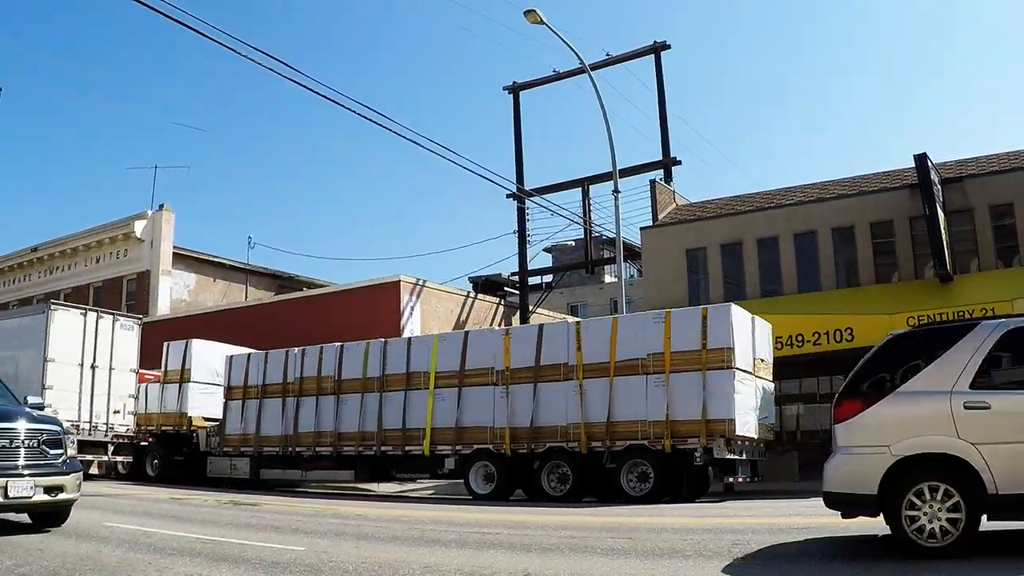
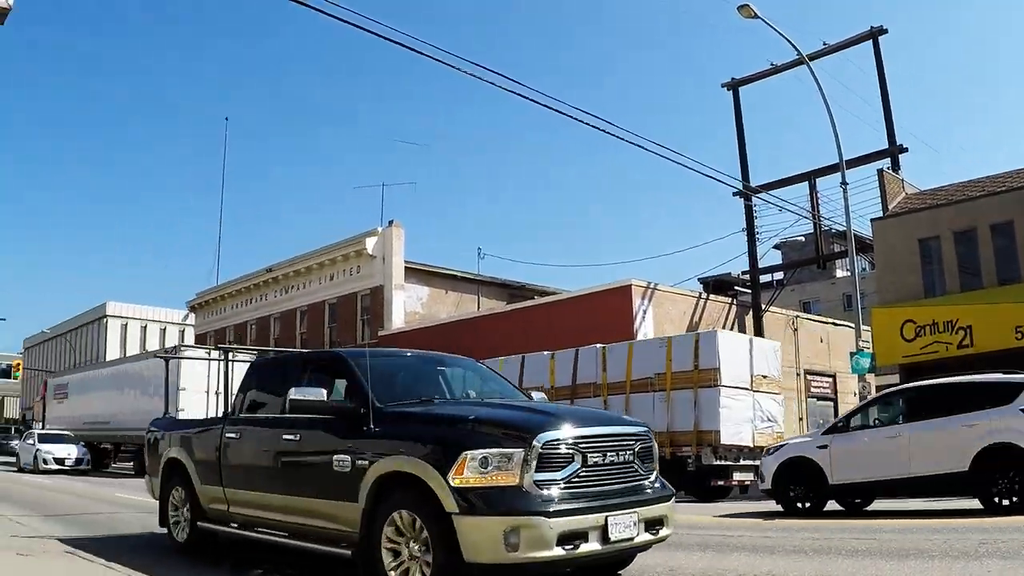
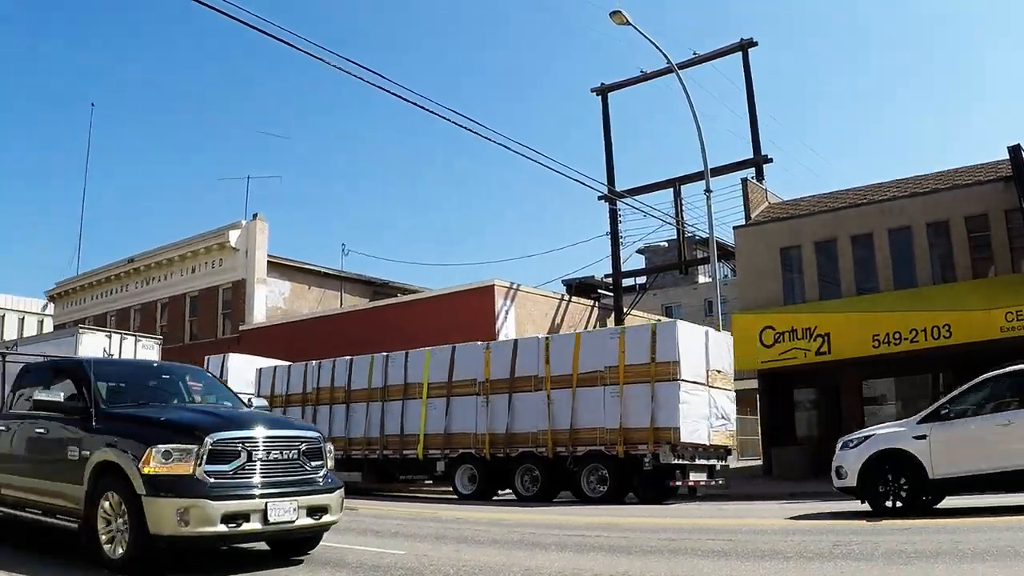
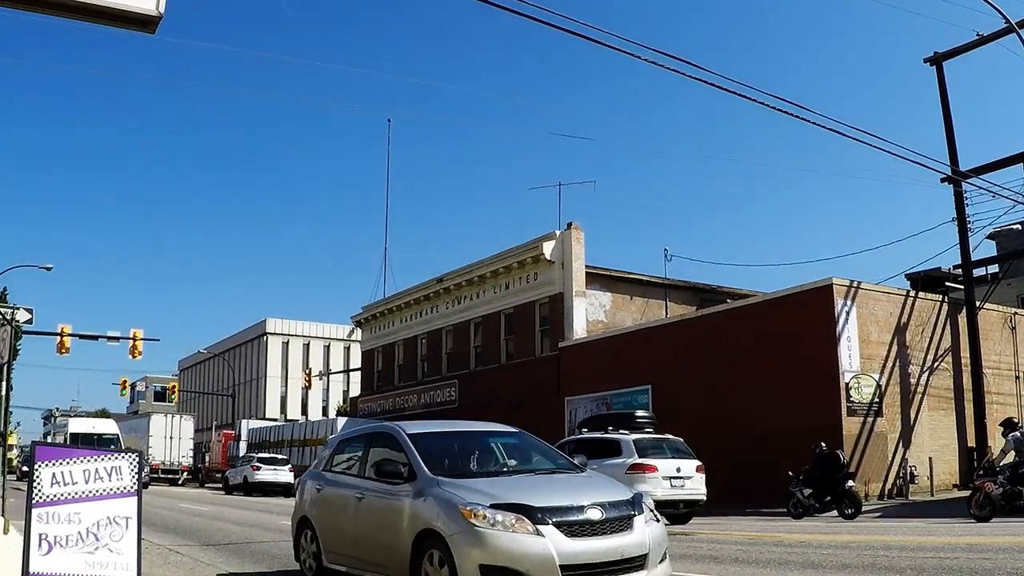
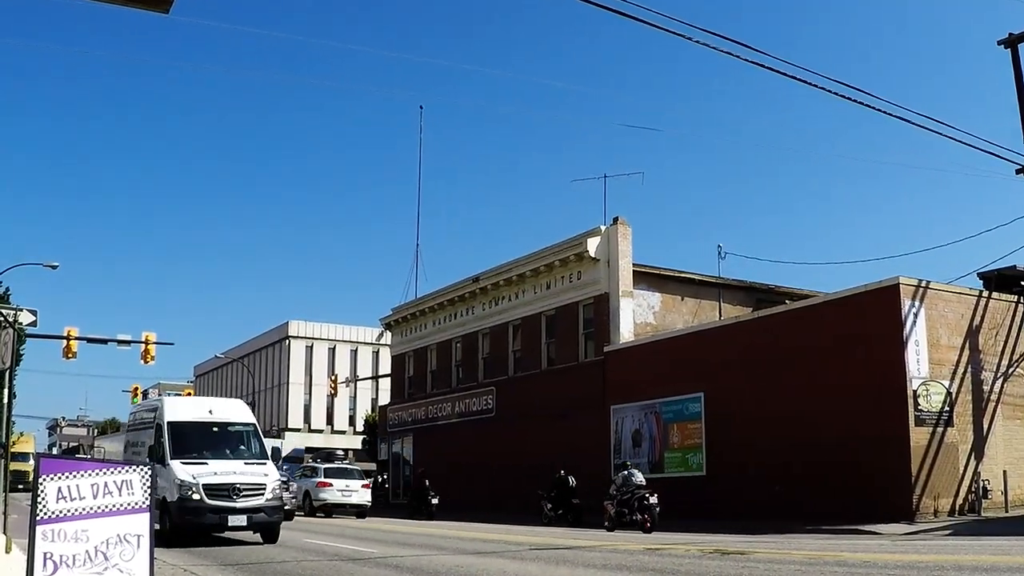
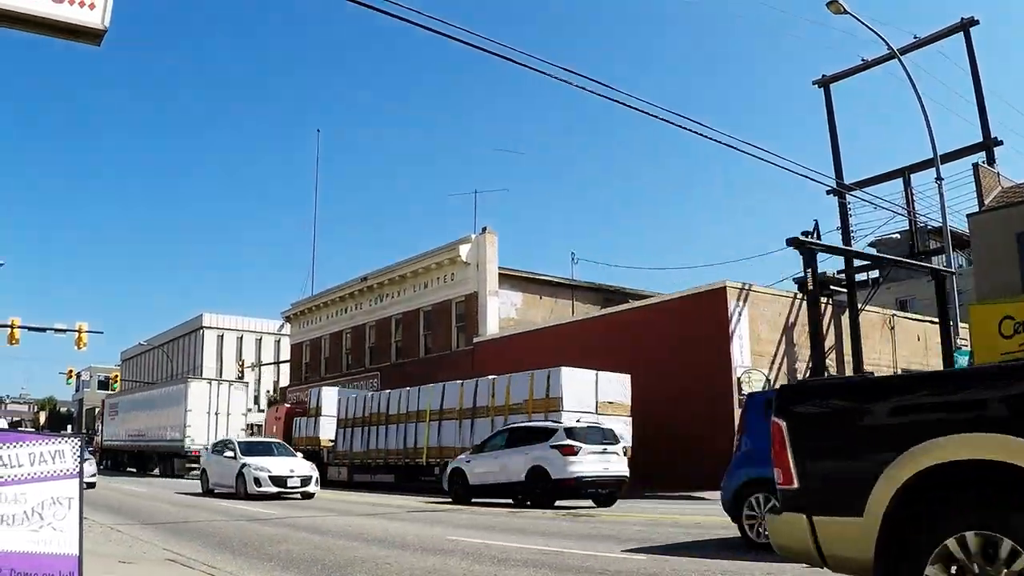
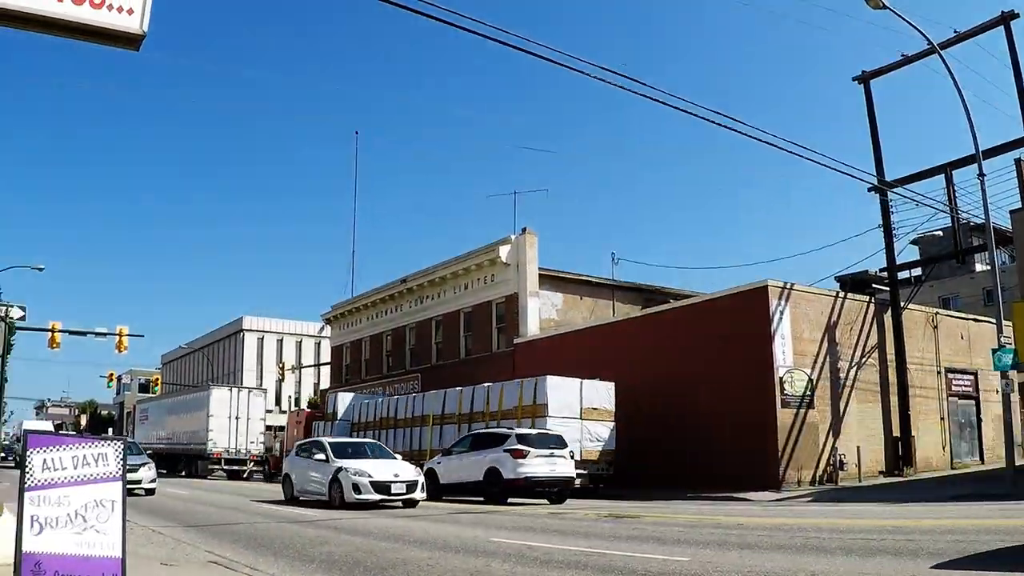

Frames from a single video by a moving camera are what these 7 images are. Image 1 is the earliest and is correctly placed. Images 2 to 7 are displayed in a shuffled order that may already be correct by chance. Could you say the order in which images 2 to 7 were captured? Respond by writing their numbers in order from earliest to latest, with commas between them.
3, 2, 6, 7, 4, 5
